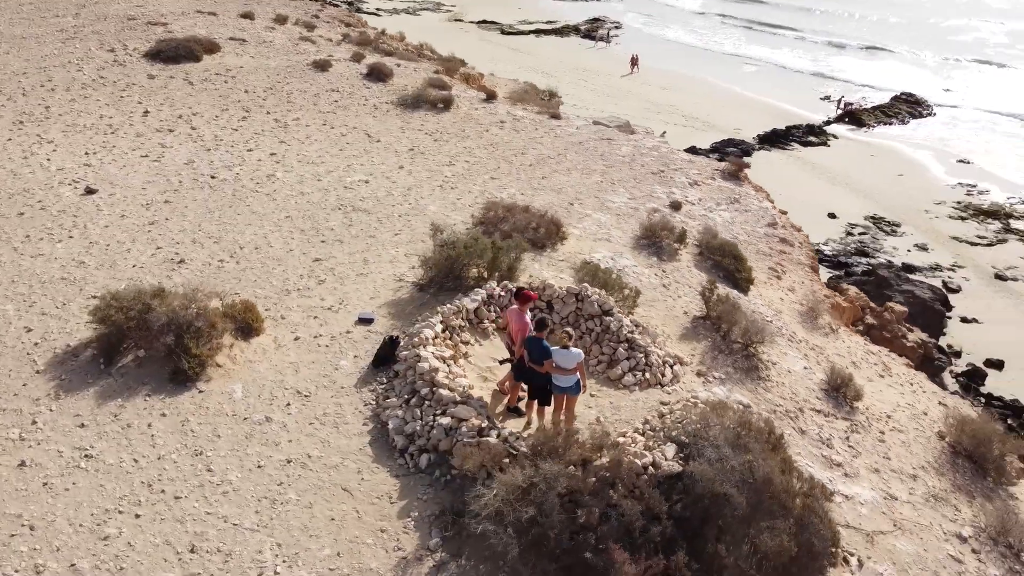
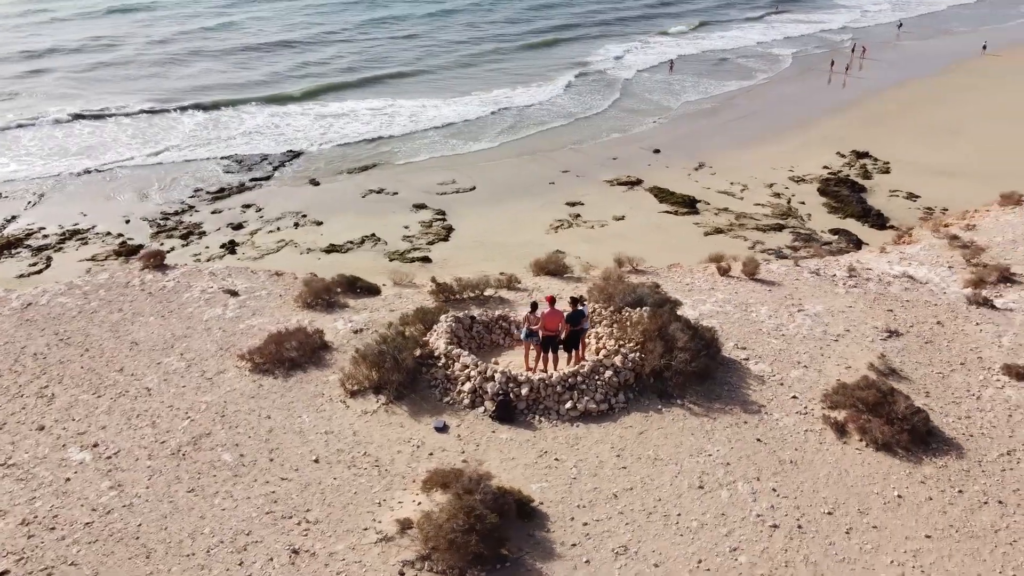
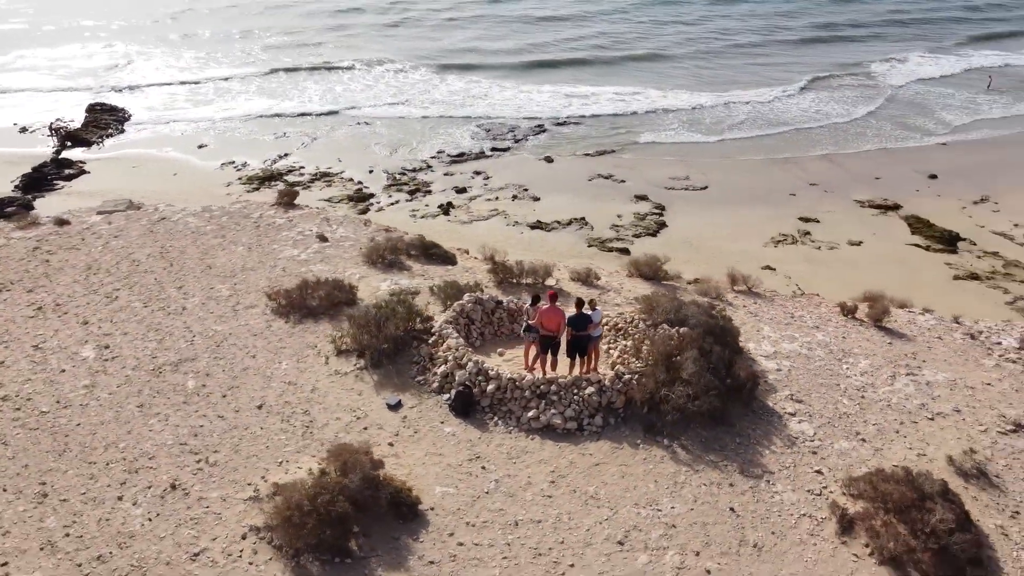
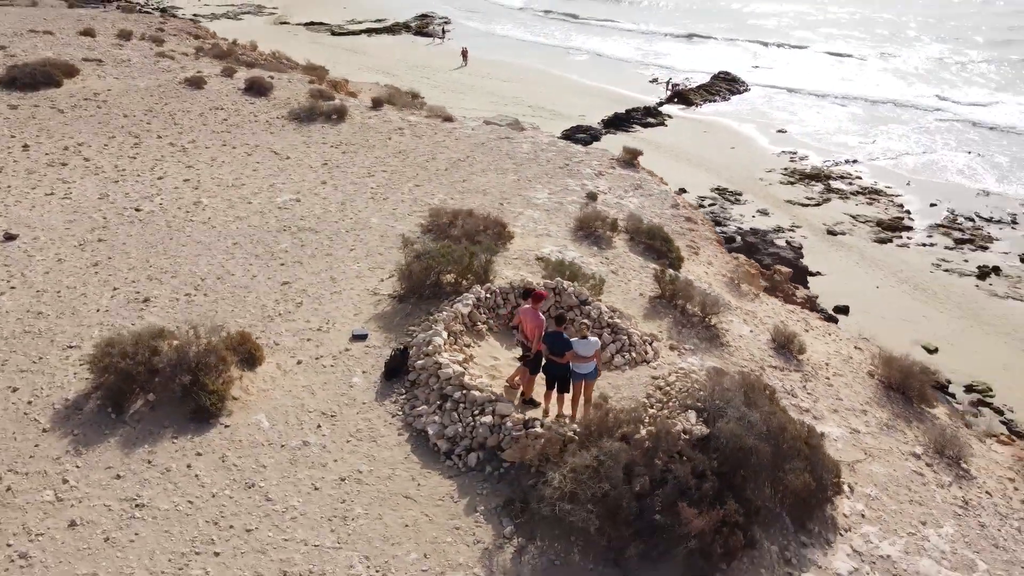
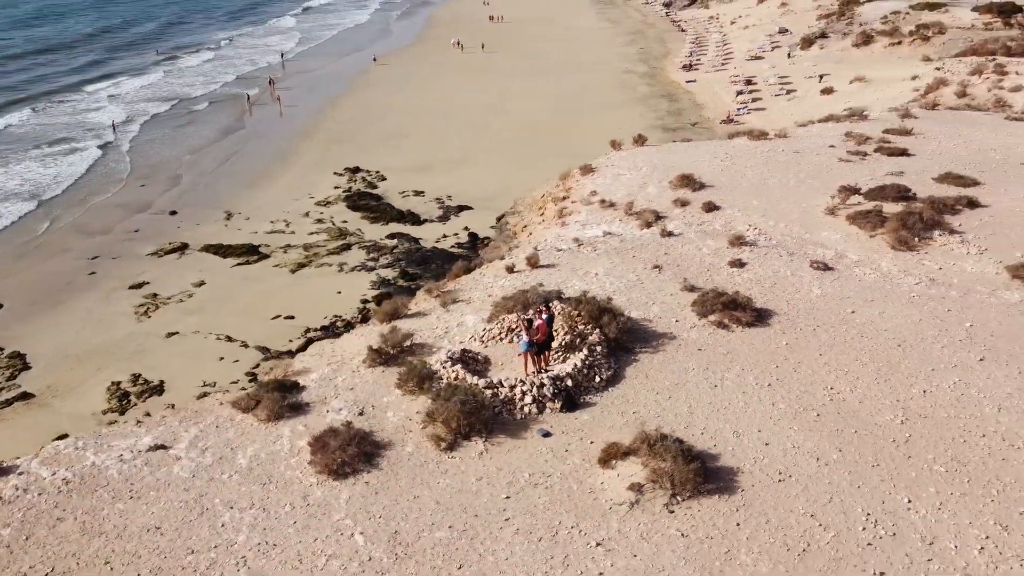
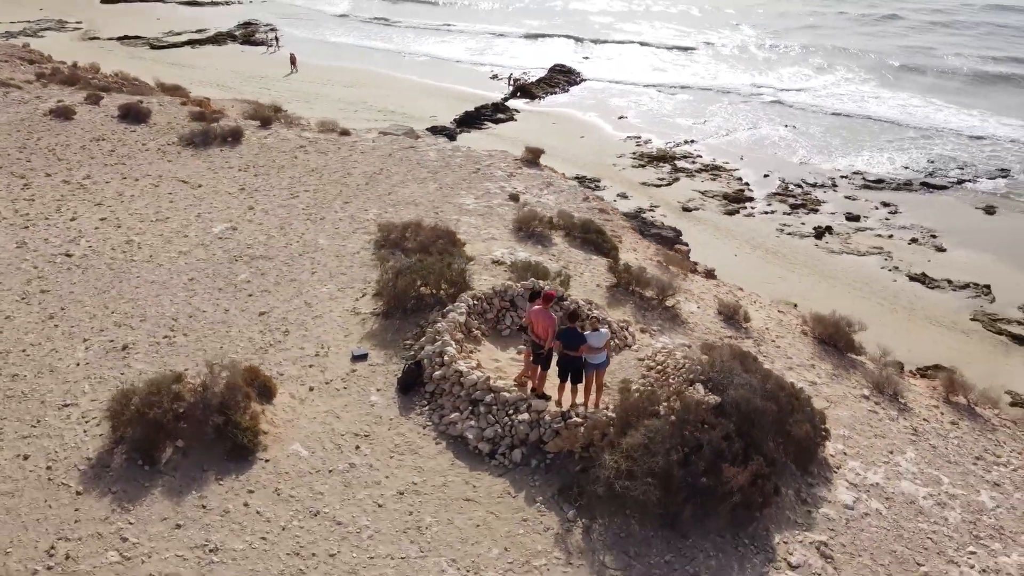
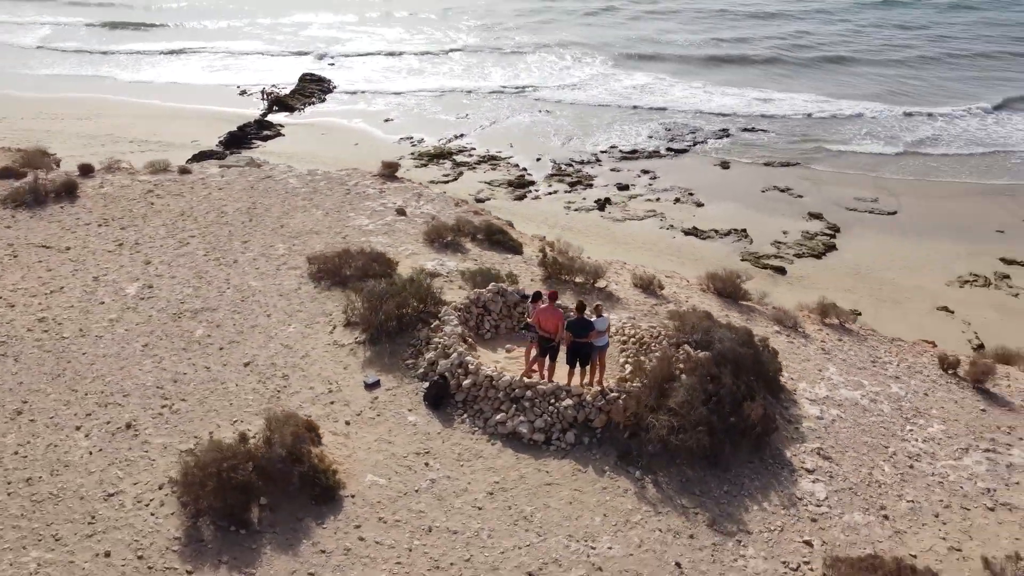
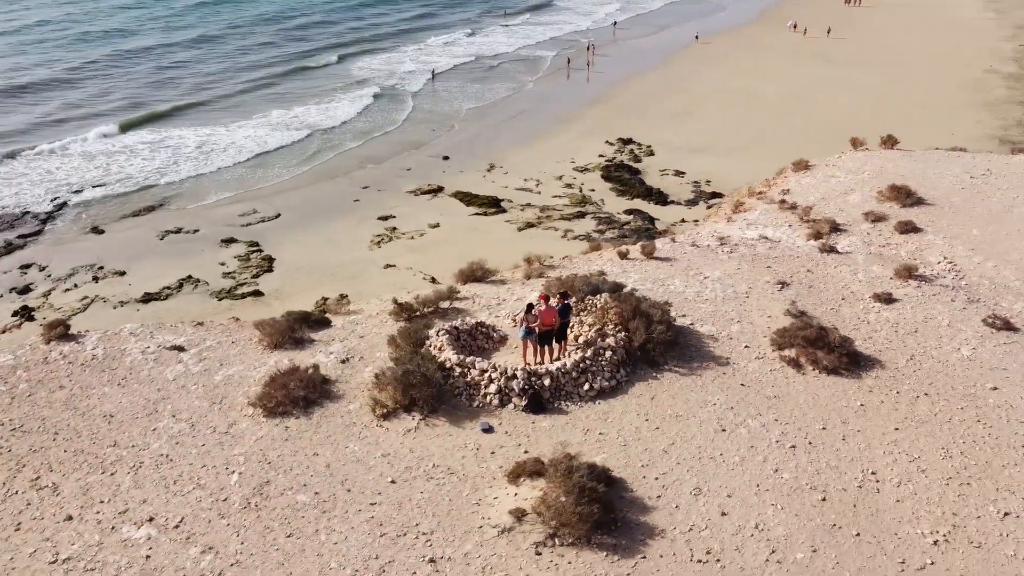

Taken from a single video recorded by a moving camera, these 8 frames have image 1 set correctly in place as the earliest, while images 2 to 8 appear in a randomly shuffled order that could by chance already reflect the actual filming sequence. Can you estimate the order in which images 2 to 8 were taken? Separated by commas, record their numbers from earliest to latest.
4, 6, 7, 3, 2, 8, 5
